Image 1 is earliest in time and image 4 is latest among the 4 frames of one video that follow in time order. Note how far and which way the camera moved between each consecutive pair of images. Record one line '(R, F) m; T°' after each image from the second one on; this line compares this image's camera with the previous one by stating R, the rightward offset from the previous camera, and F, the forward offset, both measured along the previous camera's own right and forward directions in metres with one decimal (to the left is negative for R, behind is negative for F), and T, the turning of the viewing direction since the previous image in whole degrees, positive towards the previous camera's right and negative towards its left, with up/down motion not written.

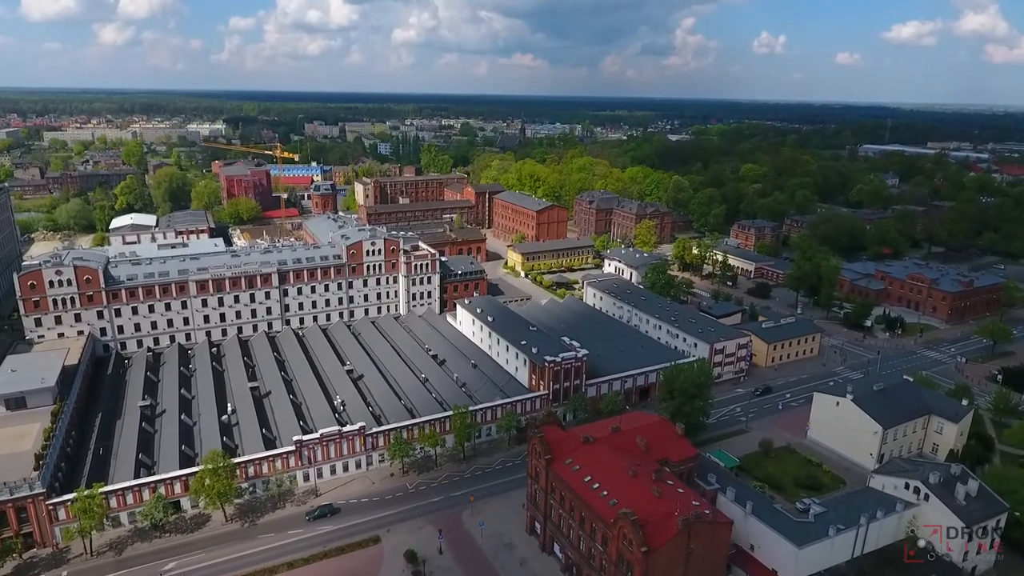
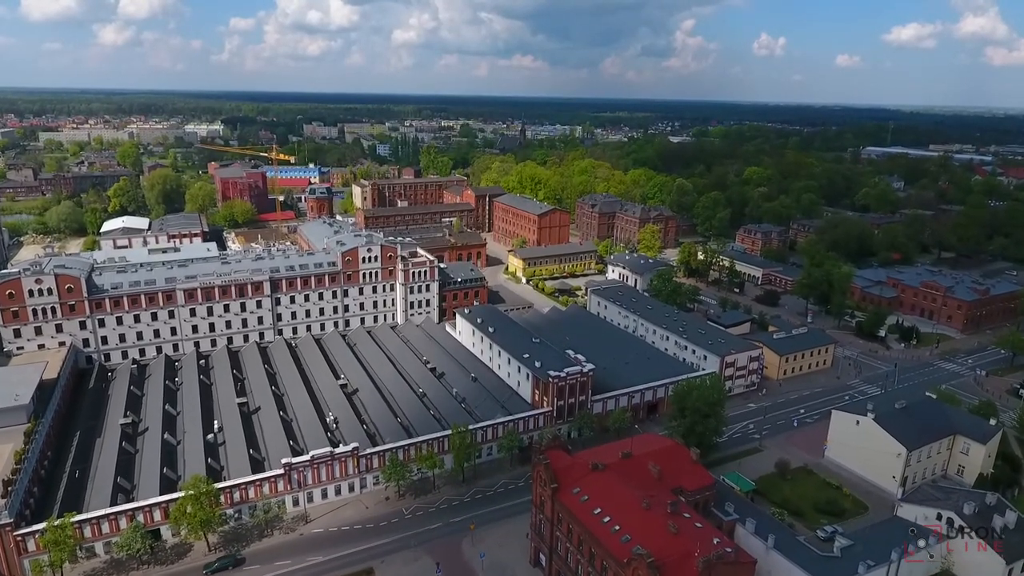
(-0.2, +2.7) m; 0°
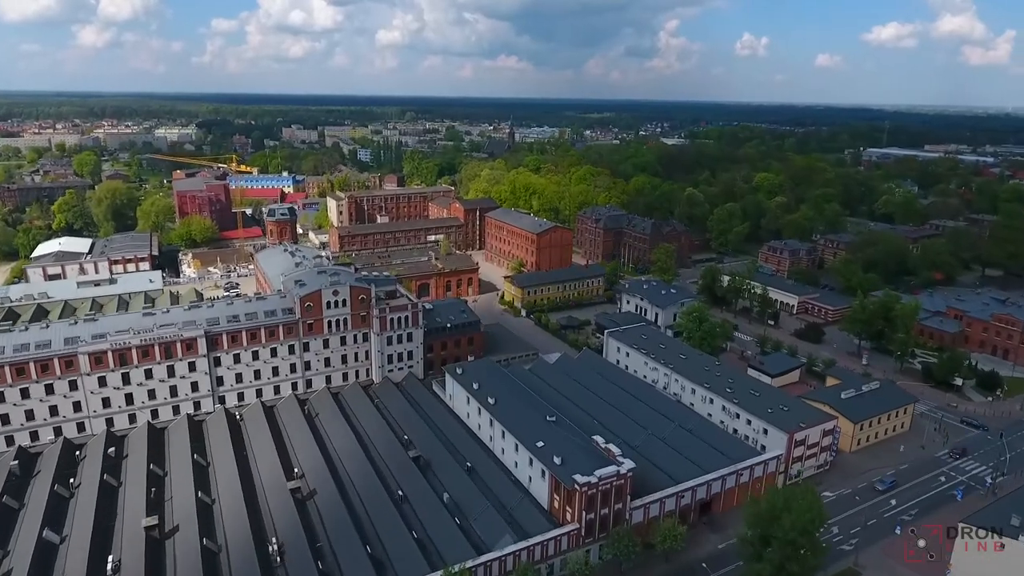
(-1.4, +13.9) m; +1°
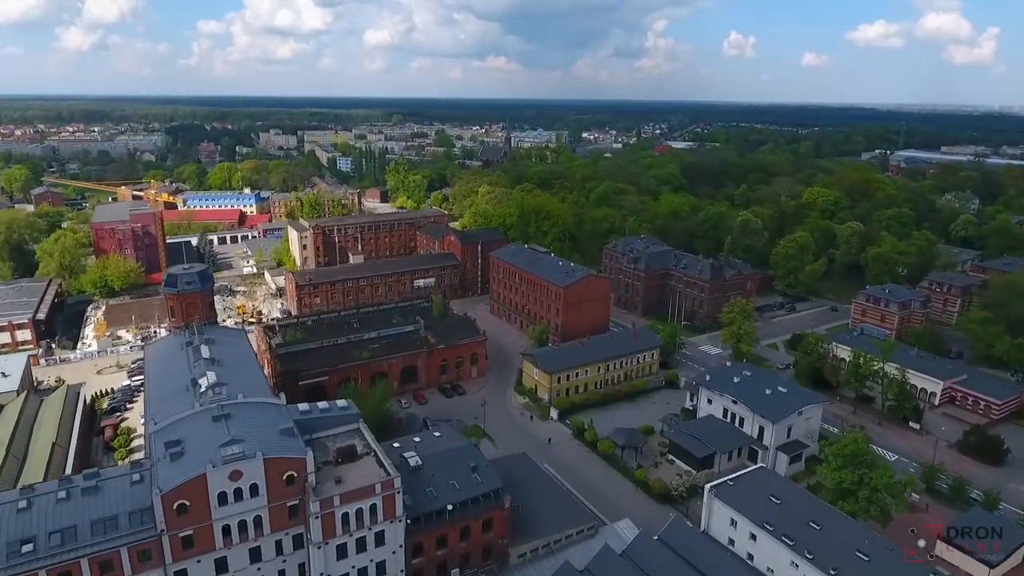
(-3.0, +26.1) m; +1°
